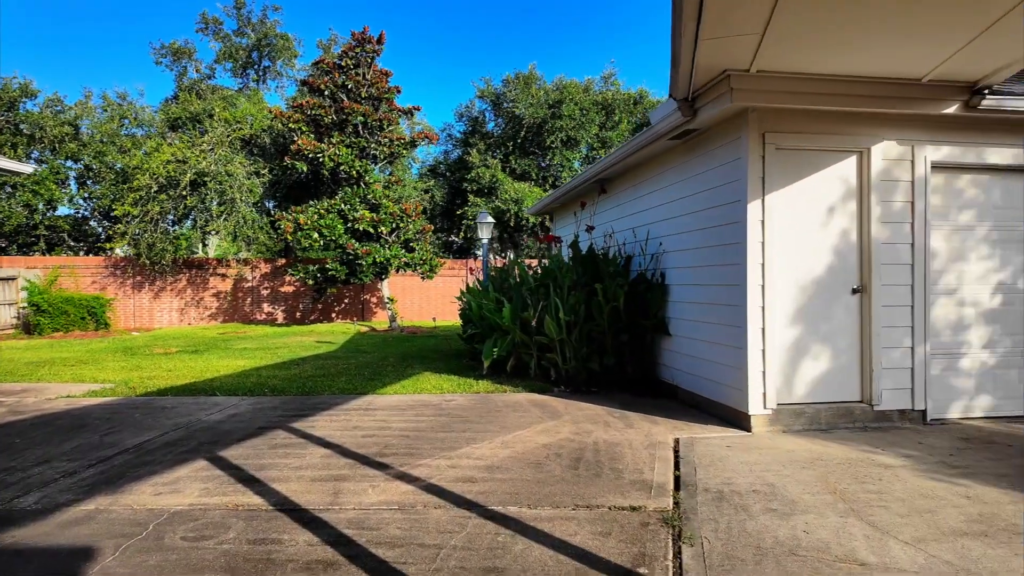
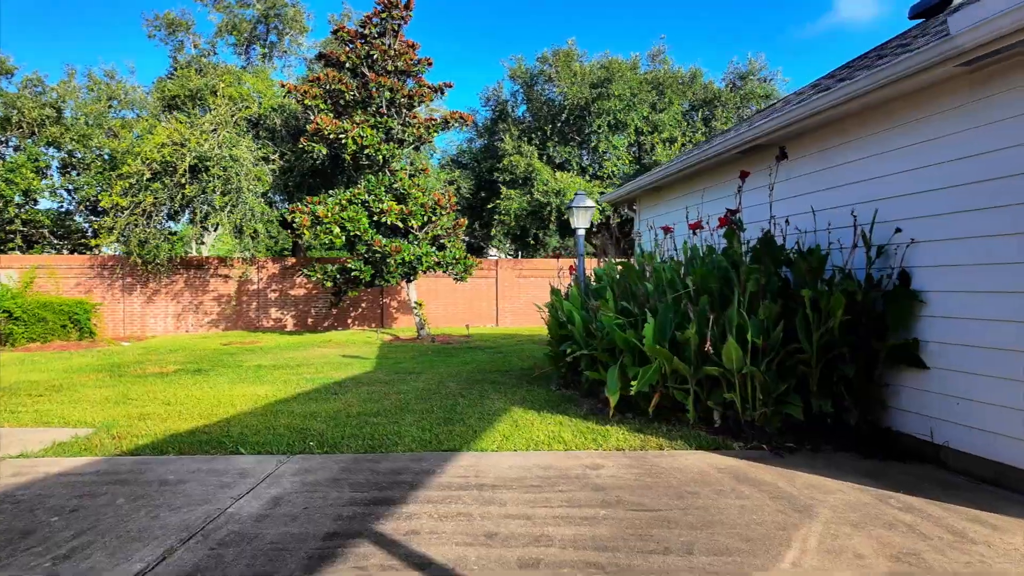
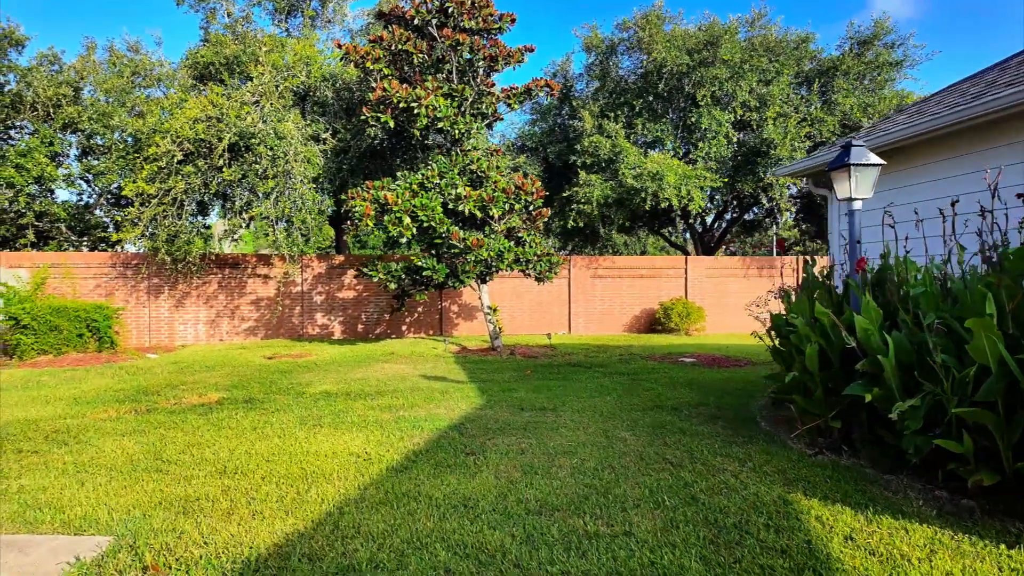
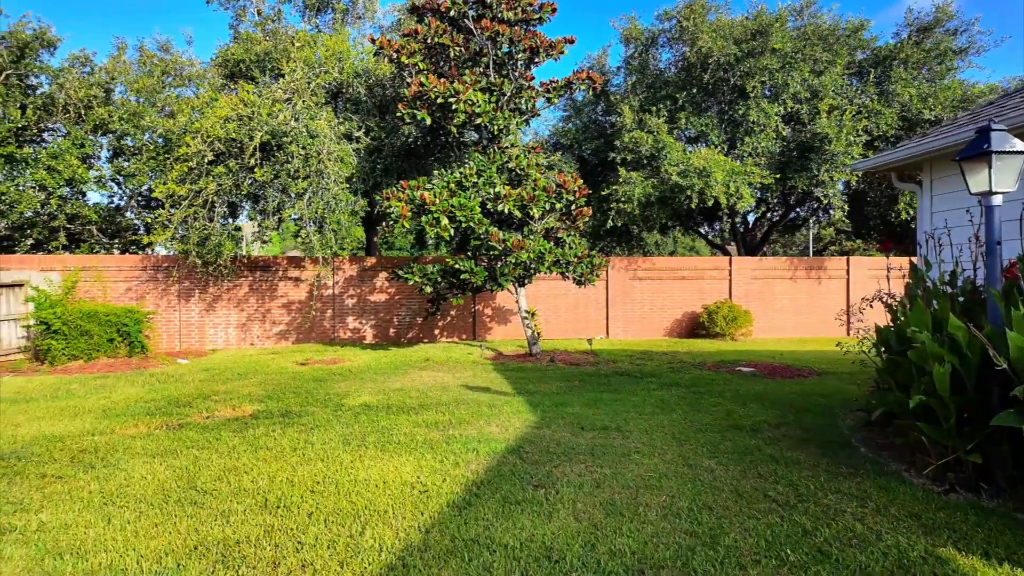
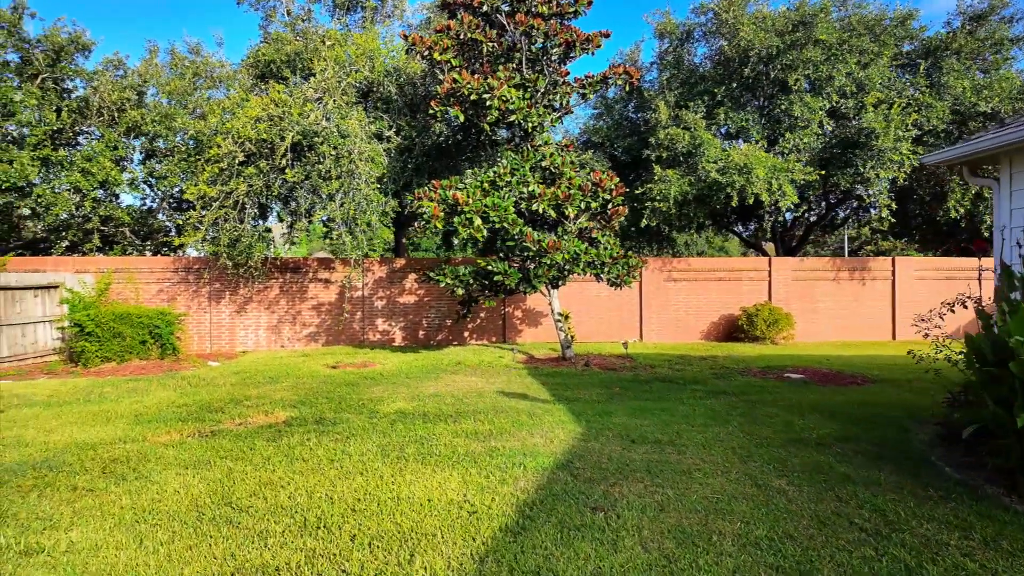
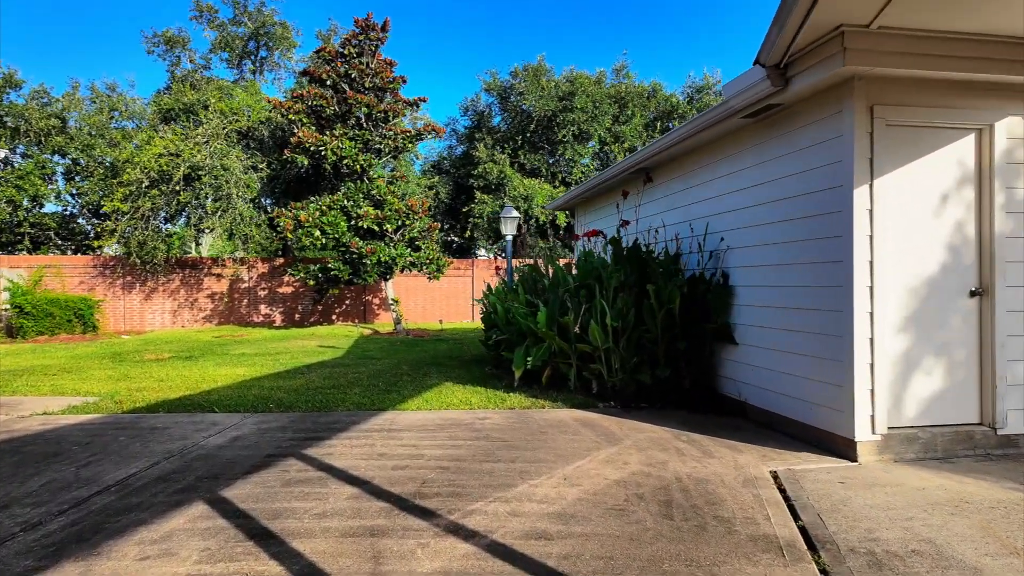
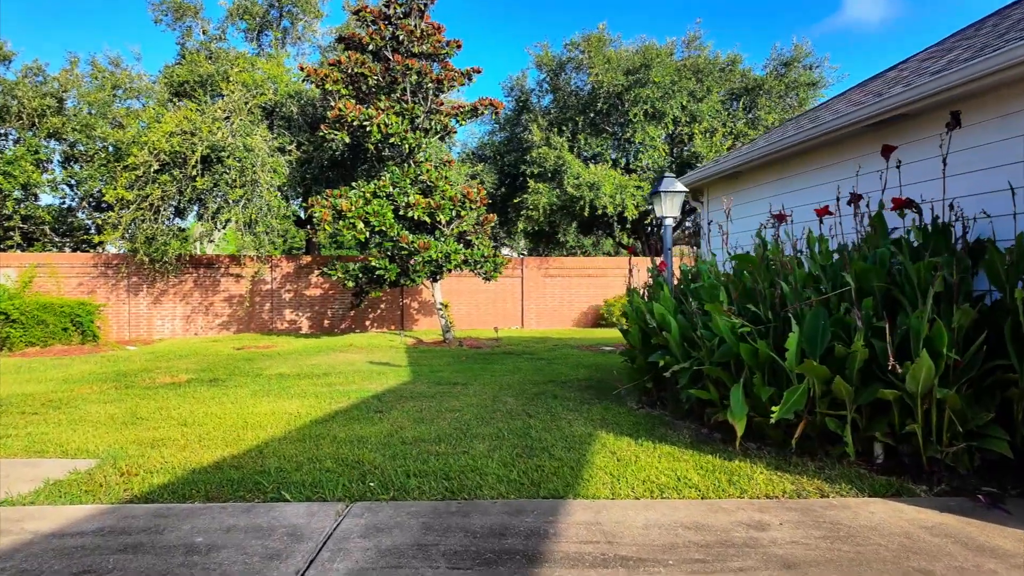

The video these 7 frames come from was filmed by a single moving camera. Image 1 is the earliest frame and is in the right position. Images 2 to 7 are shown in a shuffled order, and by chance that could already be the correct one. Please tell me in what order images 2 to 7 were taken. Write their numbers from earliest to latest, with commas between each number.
6, 2, 7, 3, 4, 5
